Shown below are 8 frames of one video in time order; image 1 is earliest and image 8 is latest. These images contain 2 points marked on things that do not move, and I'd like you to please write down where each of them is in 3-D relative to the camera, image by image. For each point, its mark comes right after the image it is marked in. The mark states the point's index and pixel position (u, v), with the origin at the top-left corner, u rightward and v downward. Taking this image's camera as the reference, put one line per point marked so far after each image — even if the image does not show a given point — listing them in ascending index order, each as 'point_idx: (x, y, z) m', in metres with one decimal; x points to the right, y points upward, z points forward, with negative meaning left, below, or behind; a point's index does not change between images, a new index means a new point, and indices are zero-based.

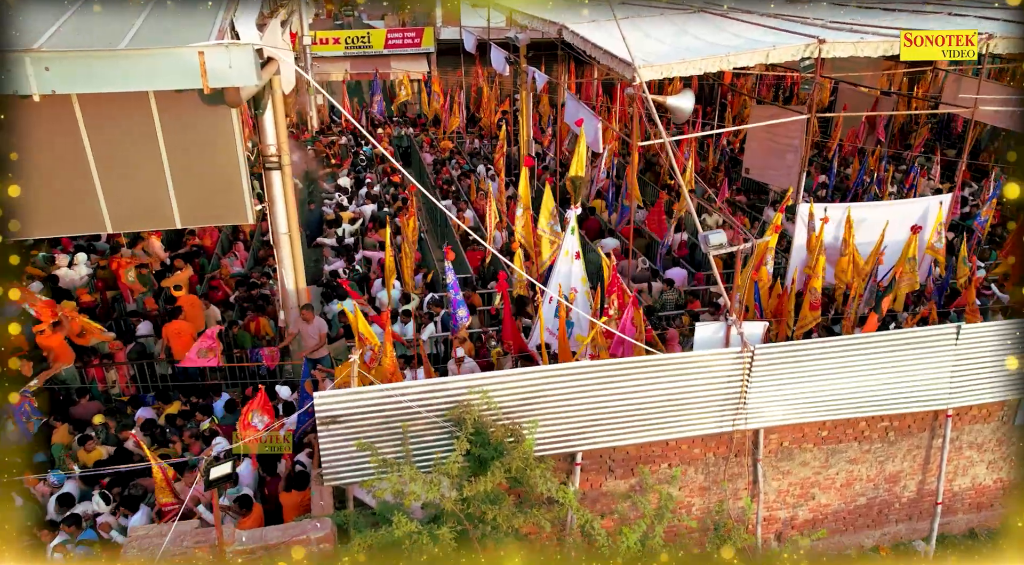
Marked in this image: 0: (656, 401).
0: (+1.4, -1.2, +9.1) m
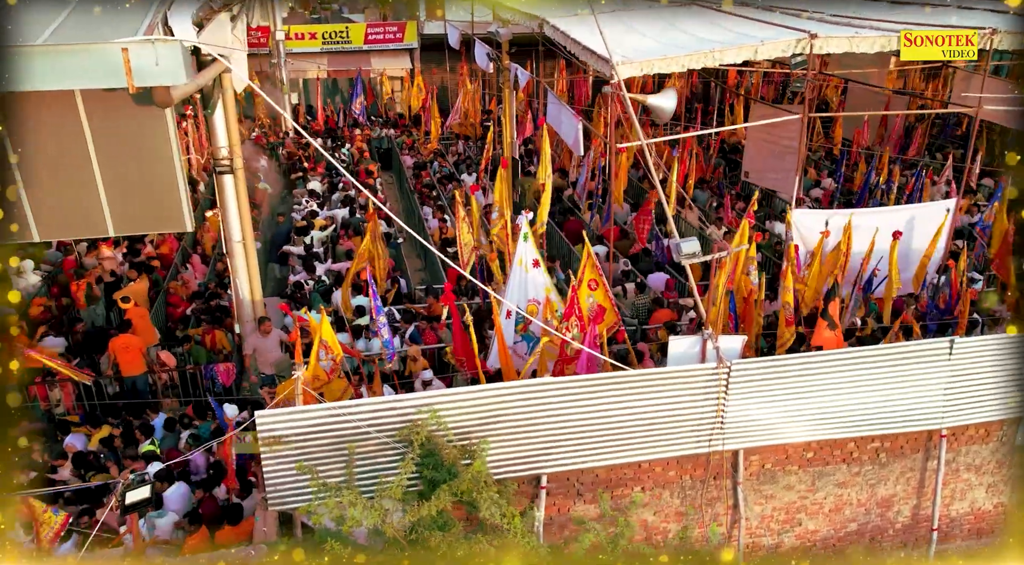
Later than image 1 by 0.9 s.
0: (+1.1, -1.3, +8.5) m
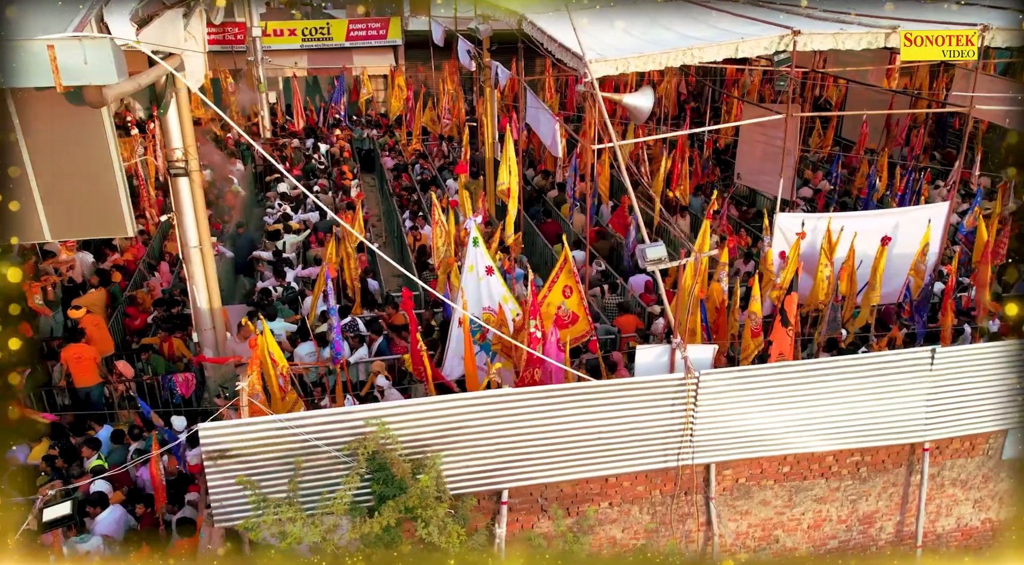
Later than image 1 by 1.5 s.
0: (+0.7, -1.4, +8.1) m
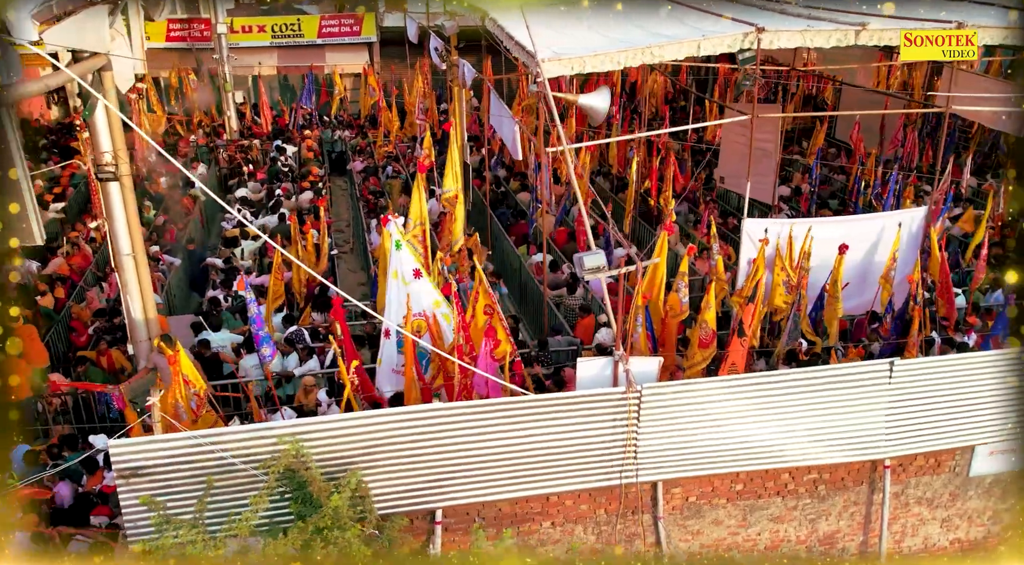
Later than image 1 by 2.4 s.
0: (+0.1, -1.5, +7.7) m
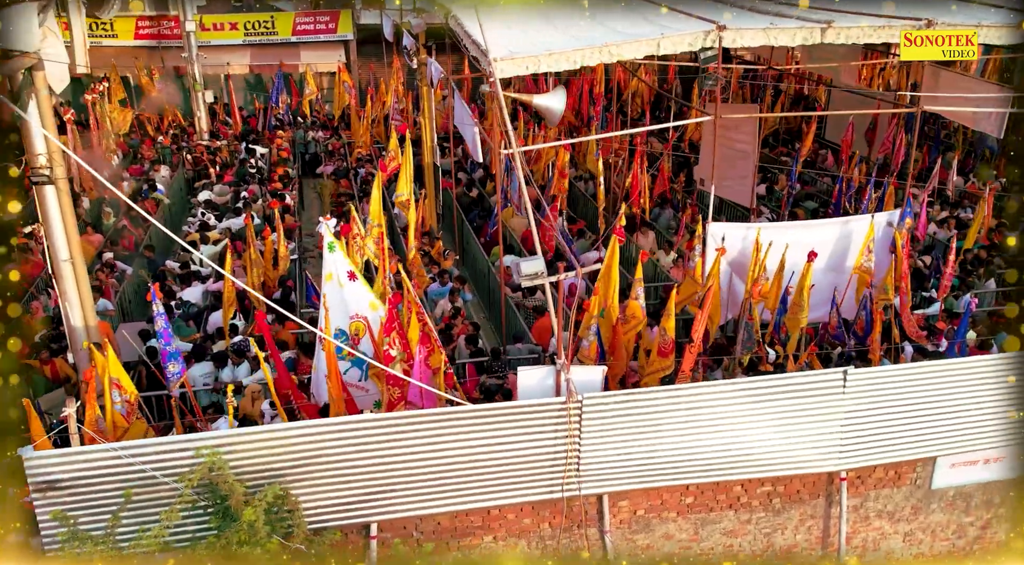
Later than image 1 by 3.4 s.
0: (-0.4, -1.5, +7.5) m
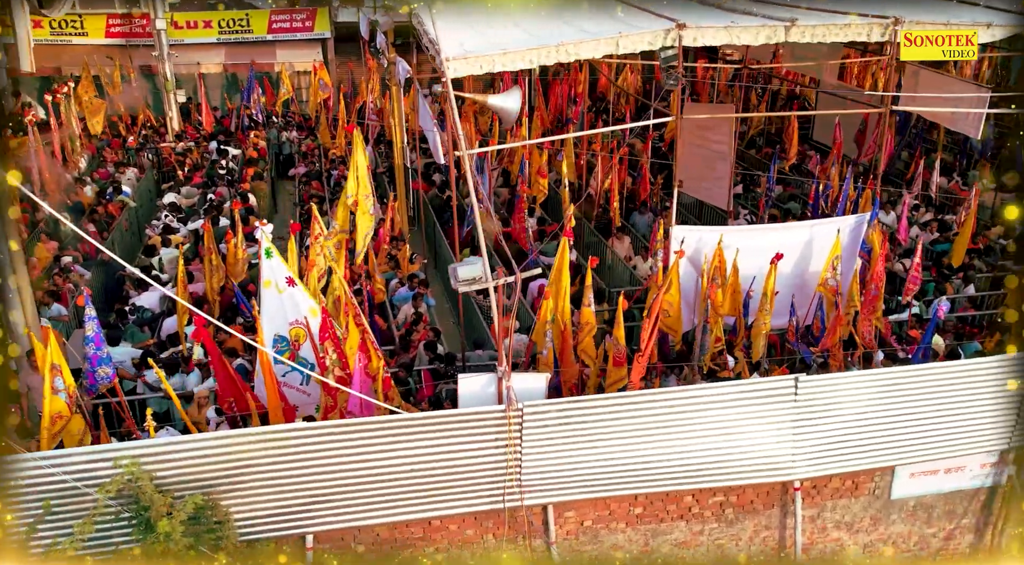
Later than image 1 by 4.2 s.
0: (-0.9, -1.6, +7.3) m
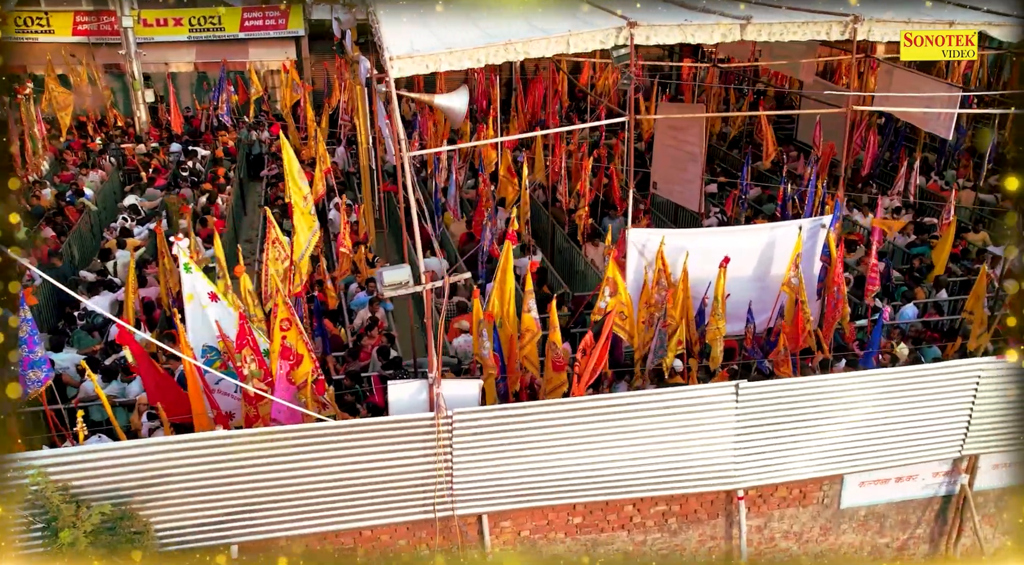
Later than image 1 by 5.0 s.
0: (-1.5, -1.6, +7.1) m
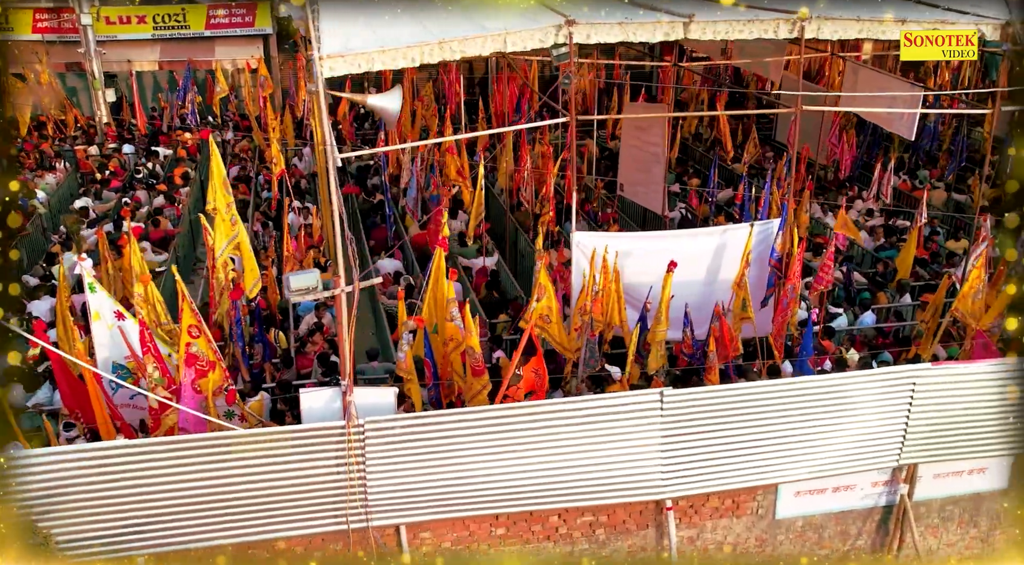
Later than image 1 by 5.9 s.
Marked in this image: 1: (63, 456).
0: (-2.2, -1.6, +6.9) m
1: (-3.4, -1.3, +6.5) m
